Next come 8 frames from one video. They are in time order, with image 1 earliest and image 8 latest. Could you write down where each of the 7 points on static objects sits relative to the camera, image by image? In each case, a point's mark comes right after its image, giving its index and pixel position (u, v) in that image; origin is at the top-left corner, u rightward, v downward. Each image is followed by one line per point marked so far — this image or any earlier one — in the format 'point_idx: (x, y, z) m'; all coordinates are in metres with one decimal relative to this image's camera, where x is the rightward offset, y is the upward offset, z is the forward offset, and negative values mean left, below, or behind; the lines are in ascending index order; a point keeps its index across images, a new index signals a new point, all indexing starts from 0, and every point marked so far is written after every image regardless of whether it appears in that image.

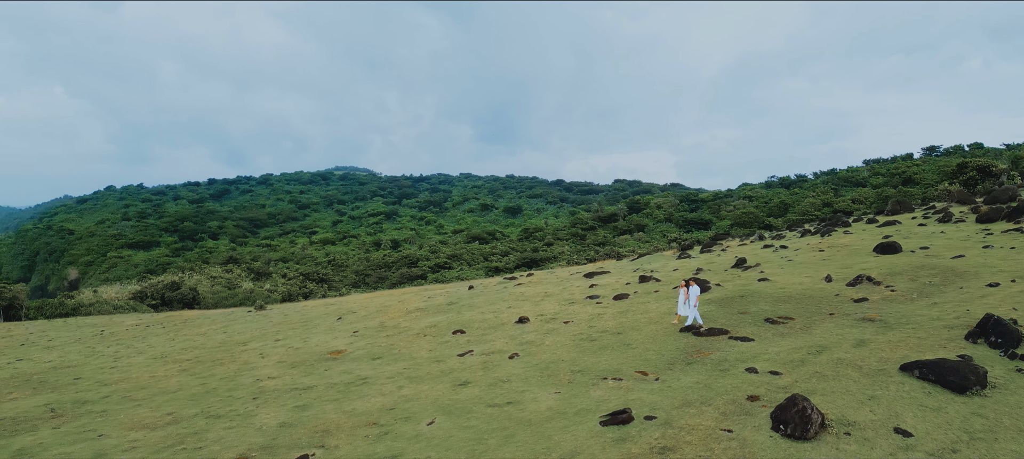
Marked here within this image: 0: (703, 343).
0: (+4.1, -2.5, +15.9) m
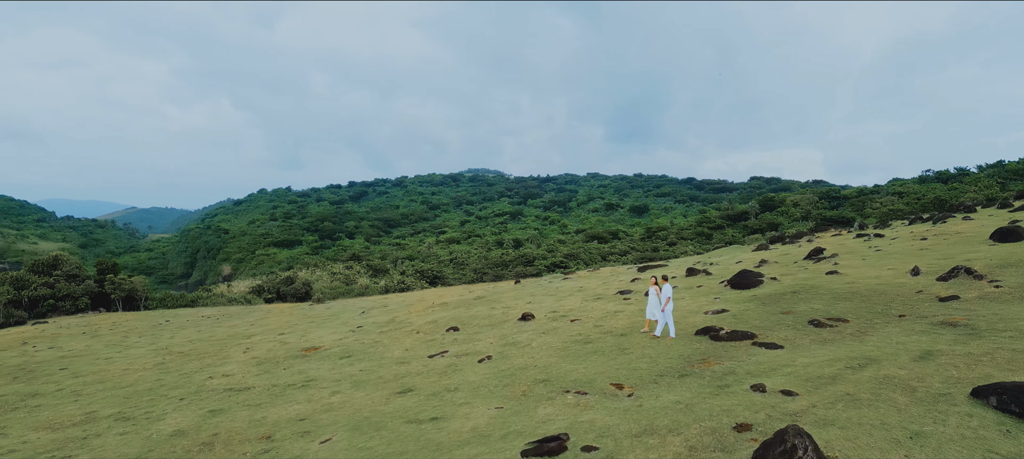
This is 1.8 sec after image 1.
0: (+3.4, -2.1, +12.4) m
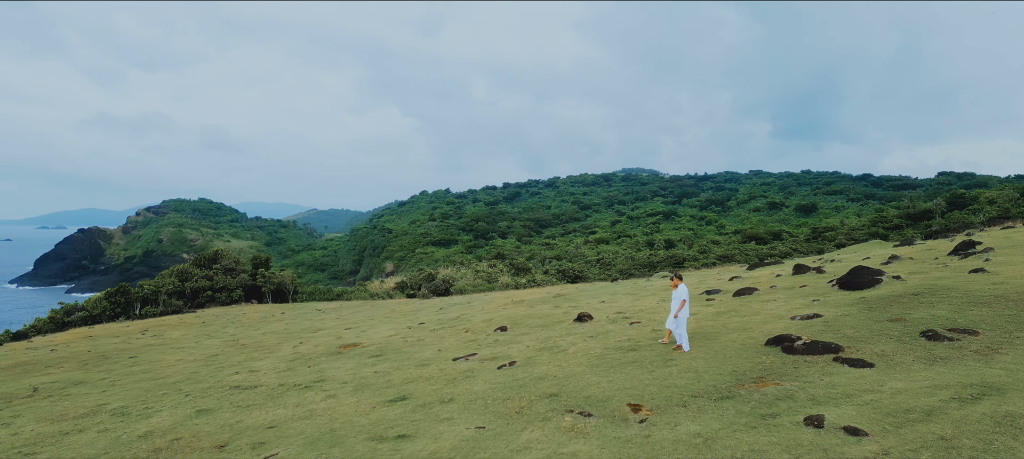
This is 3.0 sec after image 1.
0: (+3.5, -1.8, +9.6) m
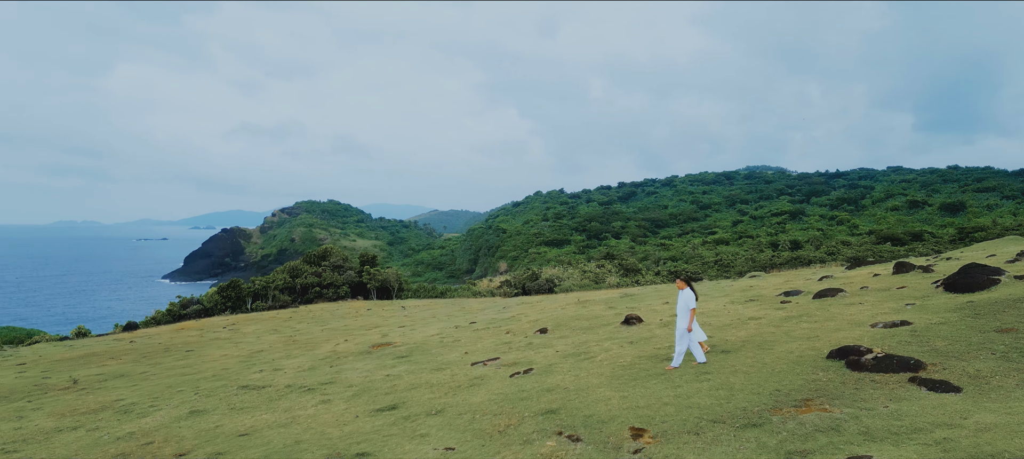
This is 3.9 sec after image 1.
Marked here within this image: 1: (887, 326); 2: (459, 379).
0: (+3.4, -1.6, +7.6) m
1: (+5.0, -1.3, +9.7) m
2: (-0.8, -2.1, +10.4) m
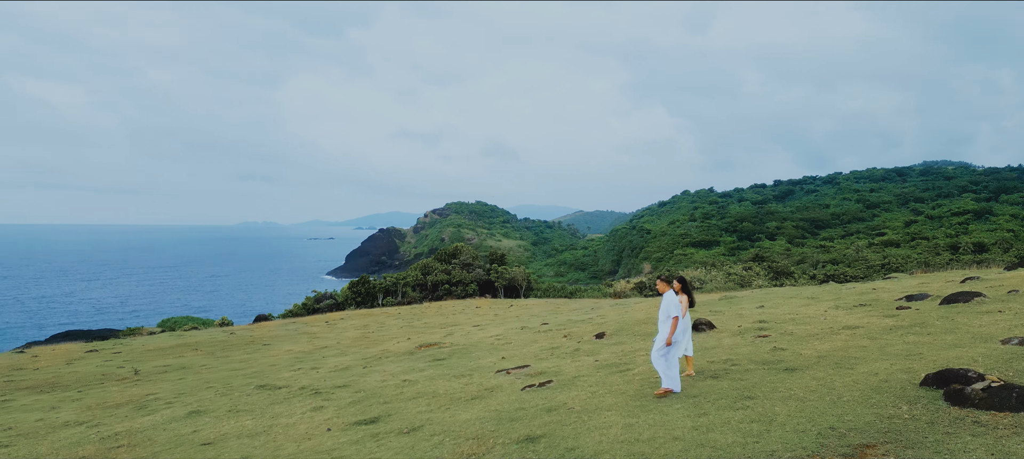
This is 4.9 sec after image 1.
0: (+2.9, -1.4, +5.3) m
1: (+5.0, -1.1, +7.1) m
2: (-0.5, -2.0, +8.9) m
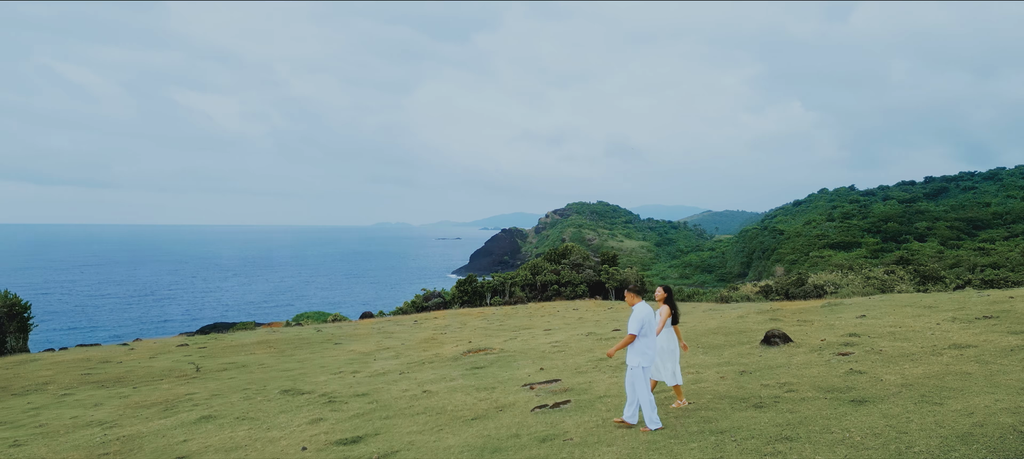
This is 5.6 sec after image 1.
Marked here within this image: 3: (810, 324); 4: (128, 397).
0: (+2.5, -1.4, +3.6) m
1: (+4.8, -1.0, +5.1) m
2: (-0.3, -1.9, +7.8) m
3: (+4.4, -1.4, +11.1) m
4: (-6.2, -2.7, +11.9) m
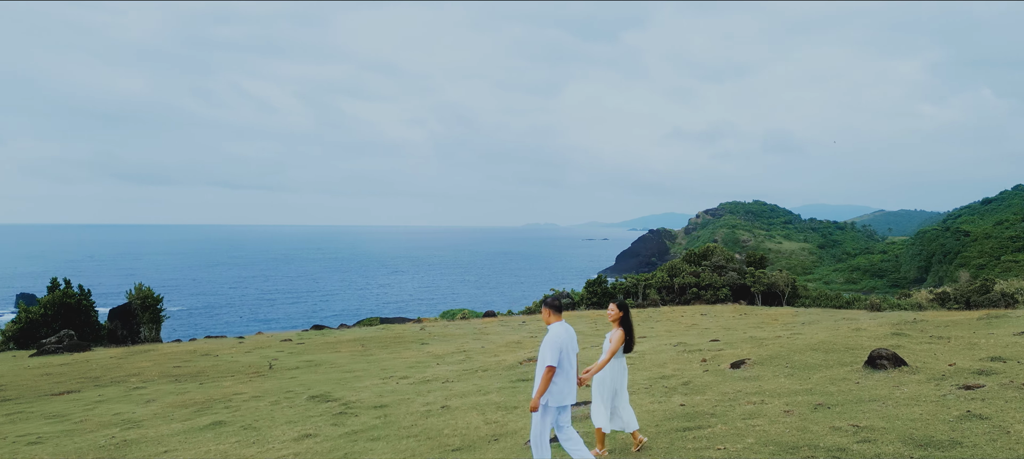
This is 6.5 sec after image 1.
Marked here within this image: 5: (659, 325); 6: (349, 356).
0: (+1.6, -1.3, +1.8) m
1: (+4.2, -0.9, +2.7) m
2: (-0.3, -1.8, +6.4) m
3: (+5.1, -1.3, +8.7) m
4: (-5.2, -2.6, +11.6) m
5: (+3.7, -2.6, +19.4) m
6: (-3.5, -2.7, +15.6) m
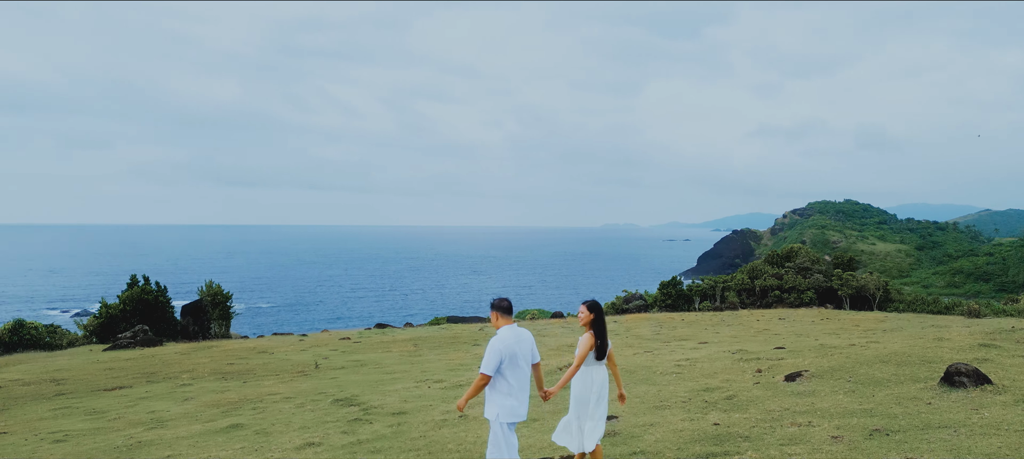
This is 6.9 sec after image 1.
0: (+1.2, -1.2, +1.0) m
1: (+3.8, -0.9, +1.6) m
2: (-0.2, -1.7, +5.8) m
3: (+5.4, -1.3, +7.5) m
4: (-4.5, -2.5, +11.5) m
5: (+5.2, -2.6, +18.3) m
6: (-2.4, -2.7, +15.3) m
